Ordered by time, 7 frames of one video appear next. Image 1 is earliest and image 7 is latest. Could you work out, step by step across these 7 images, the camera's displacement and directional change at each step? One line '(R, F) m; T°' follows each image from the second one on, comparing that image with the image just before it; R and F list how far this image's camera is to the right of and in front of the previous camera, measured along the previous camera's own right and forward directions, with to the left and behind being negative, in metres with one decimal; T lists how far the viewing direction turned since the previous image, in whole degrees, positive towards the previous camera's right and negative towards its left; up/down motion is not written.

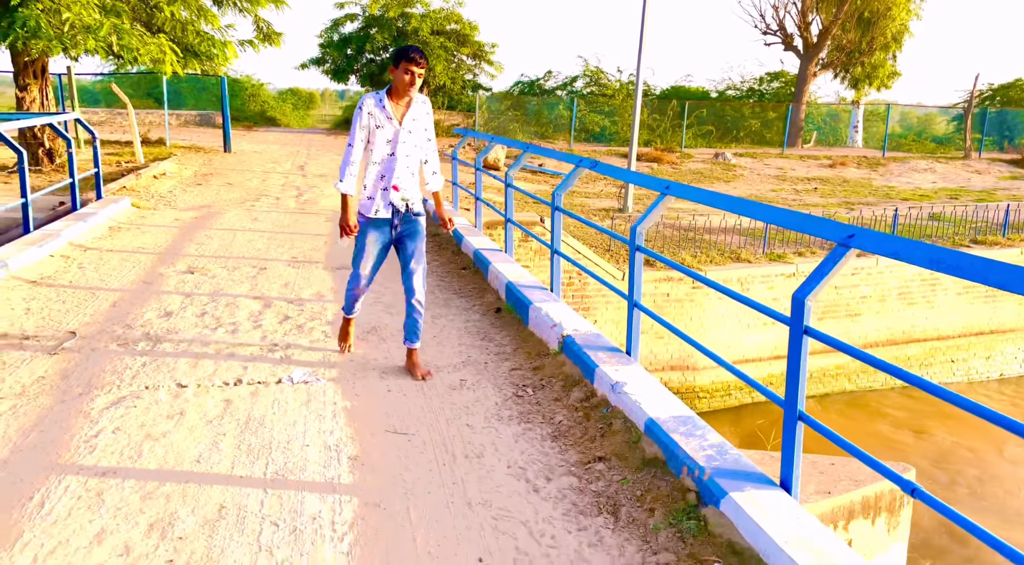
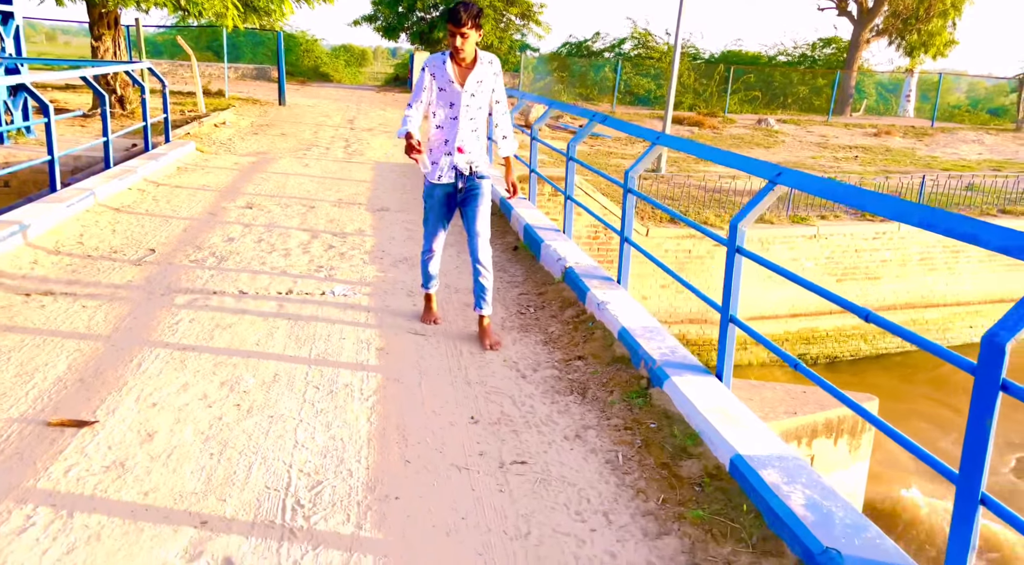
(+0.2, -0.7) m; -3°
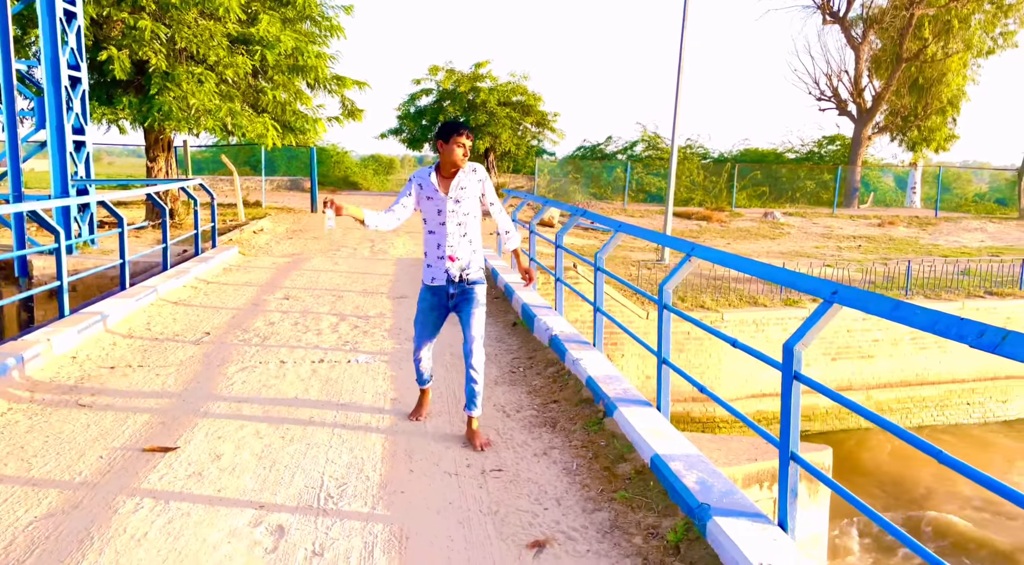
(+0.3, -1.0) m; -2°
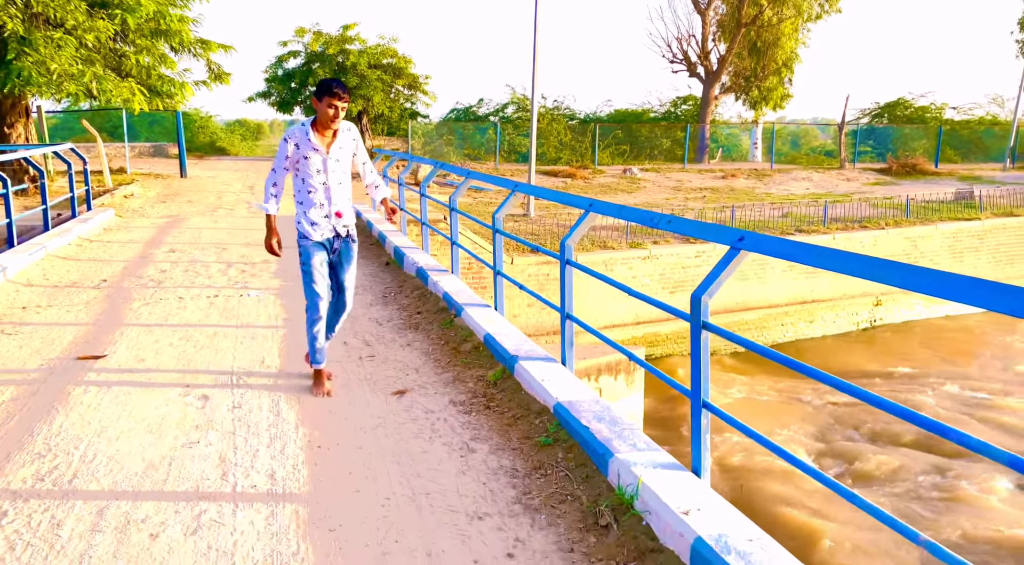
(+0.1, -1.3) m; +9°
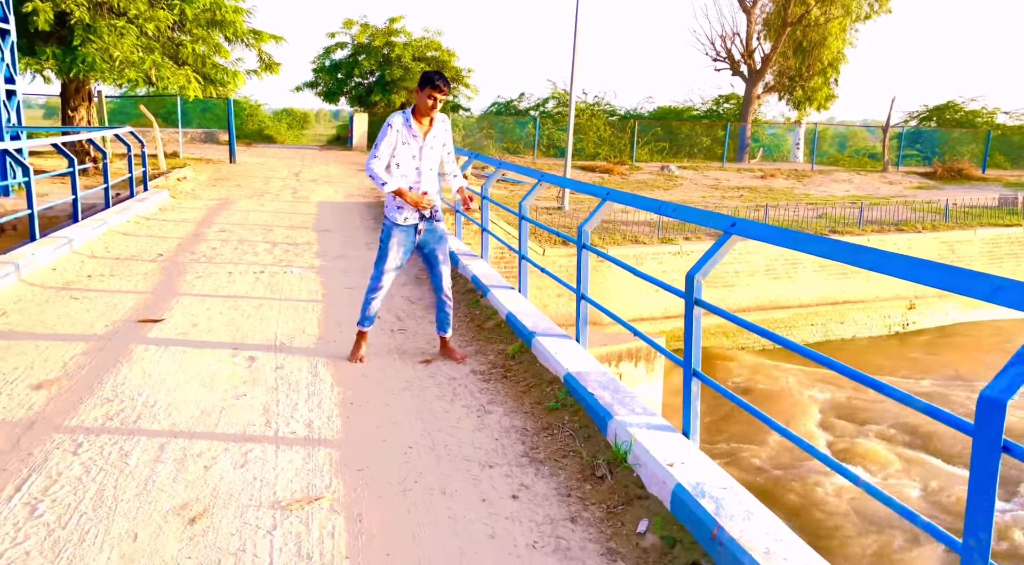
(+0.1, -0.4) m; -3°
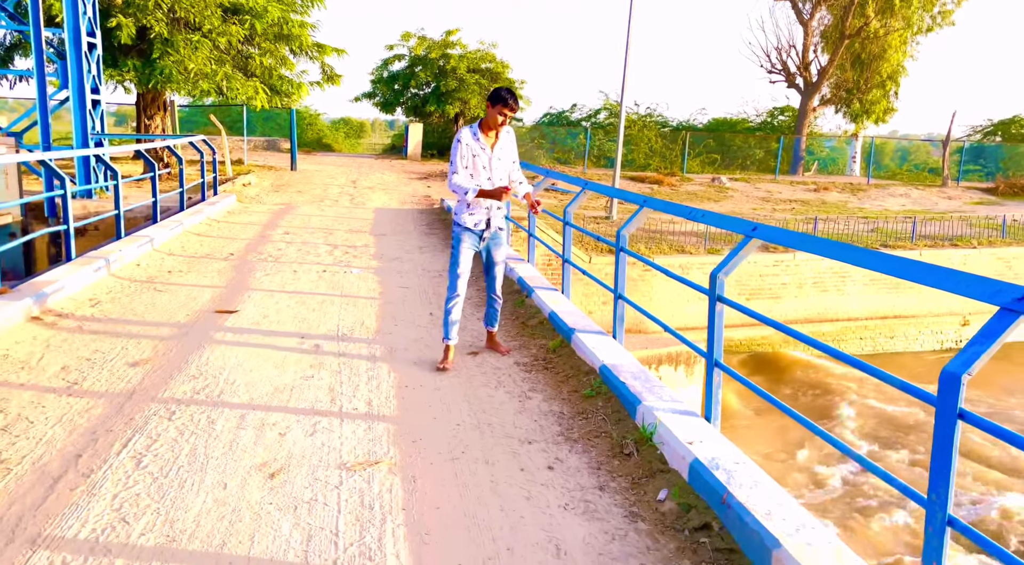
(0.0, -0.4) m; -4°
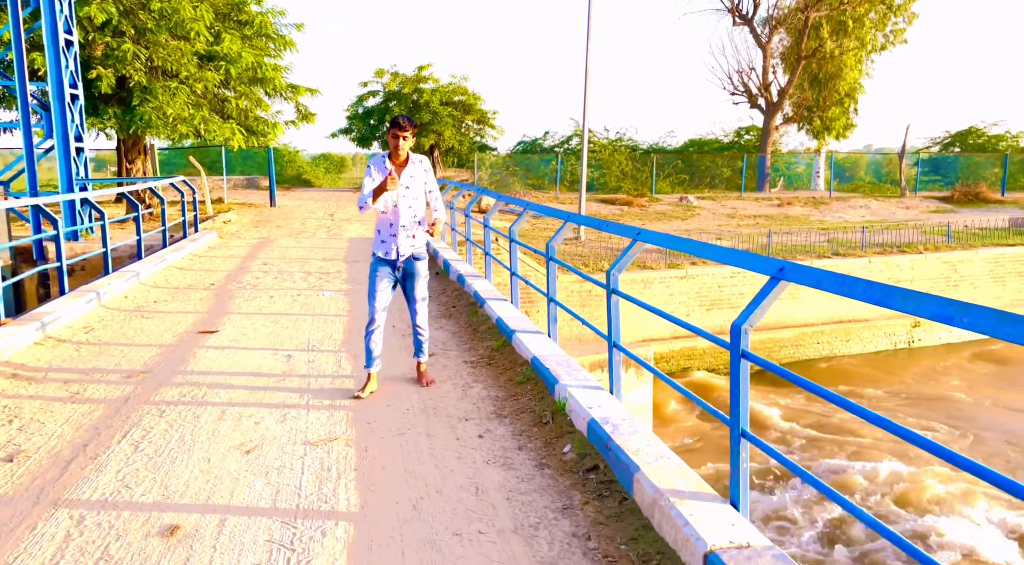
(+0.3, -0.7) m; +1°
